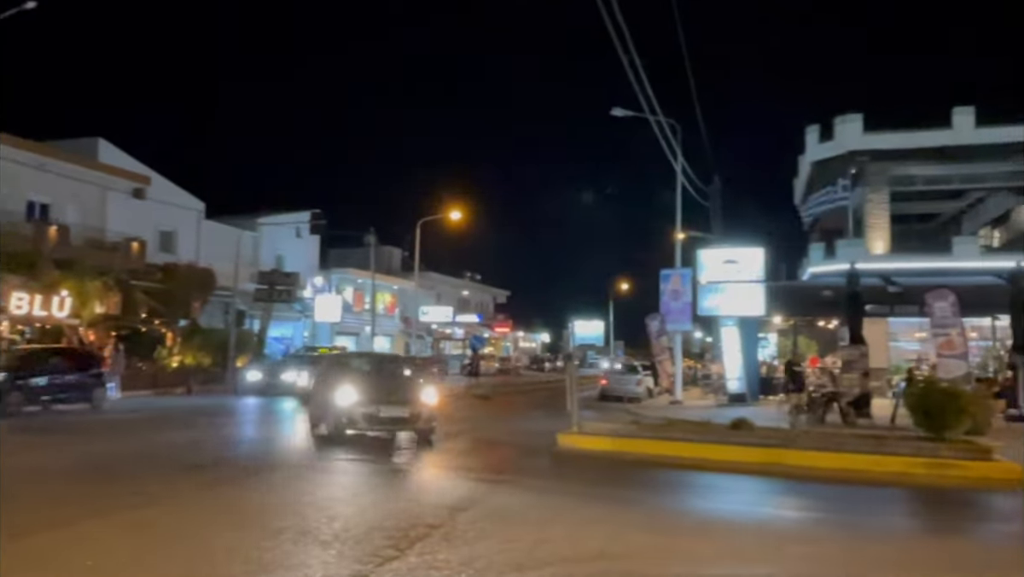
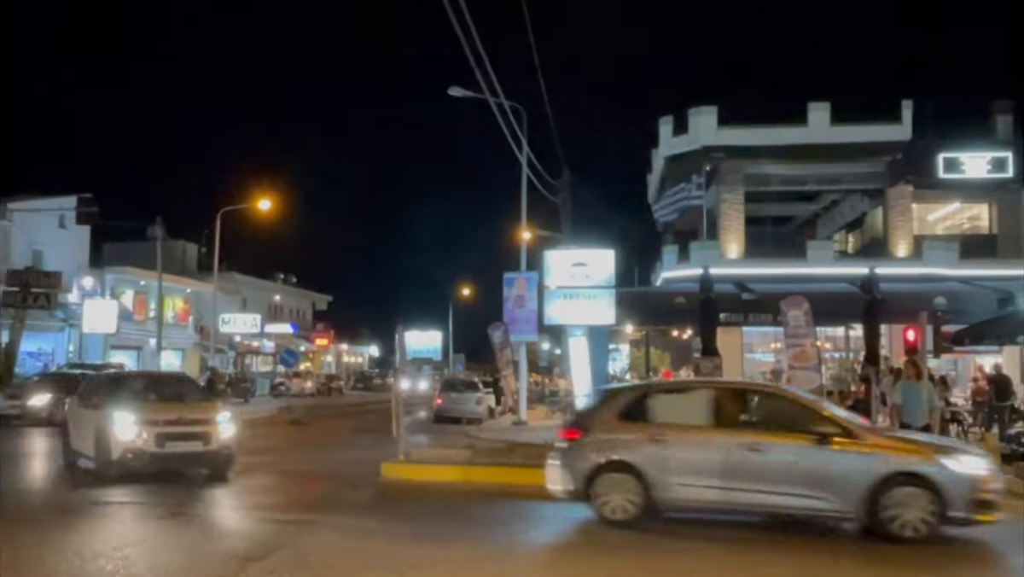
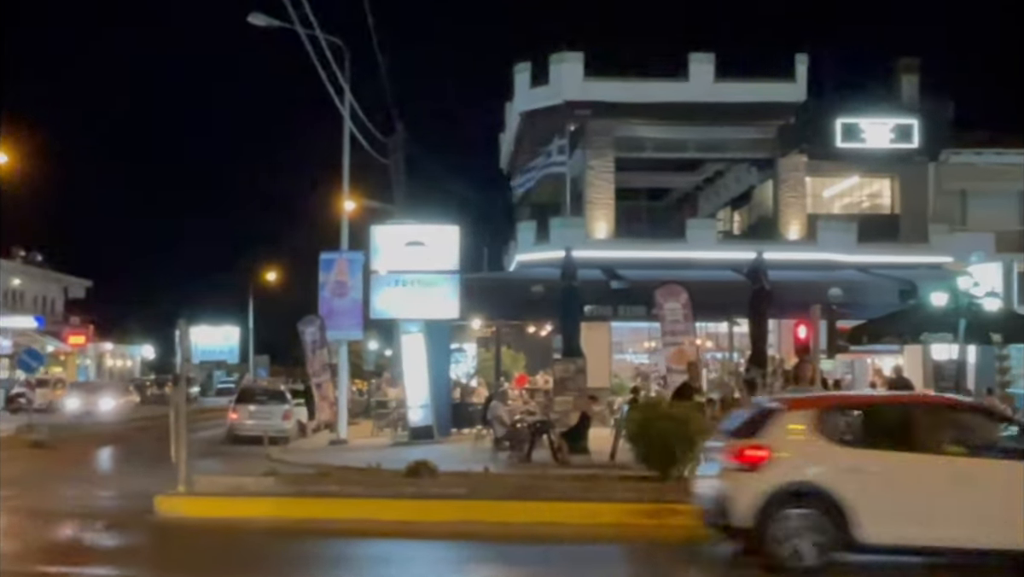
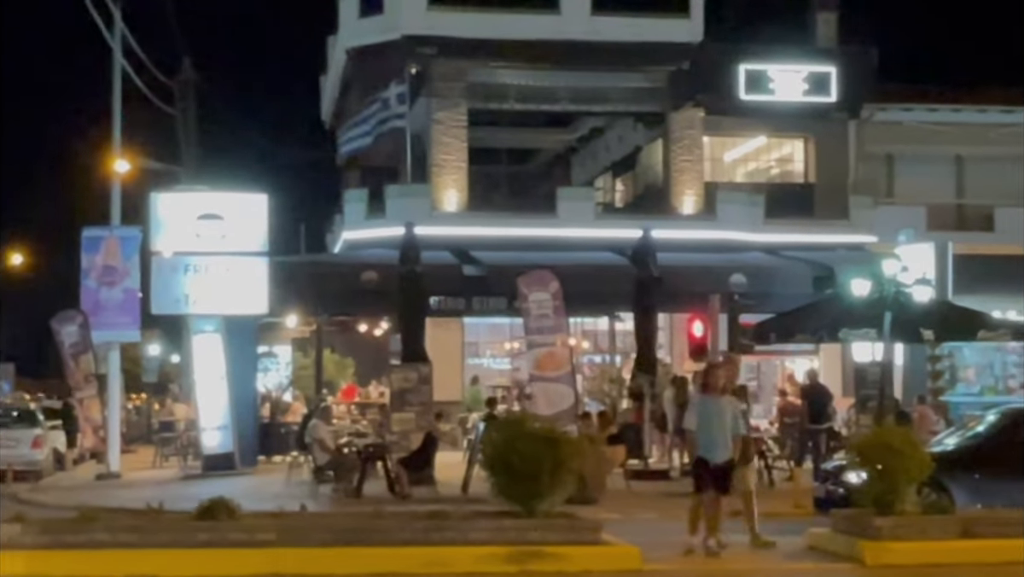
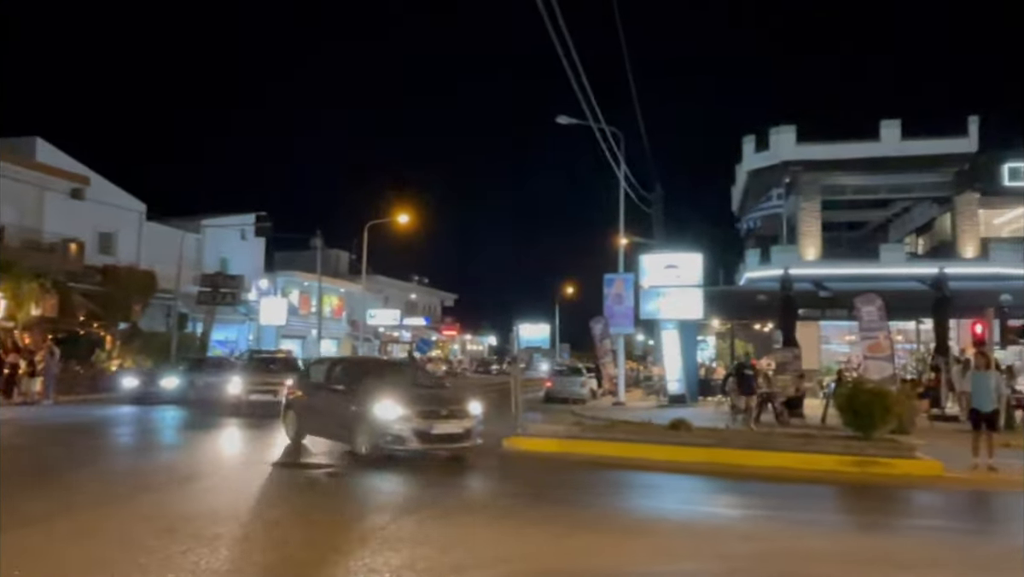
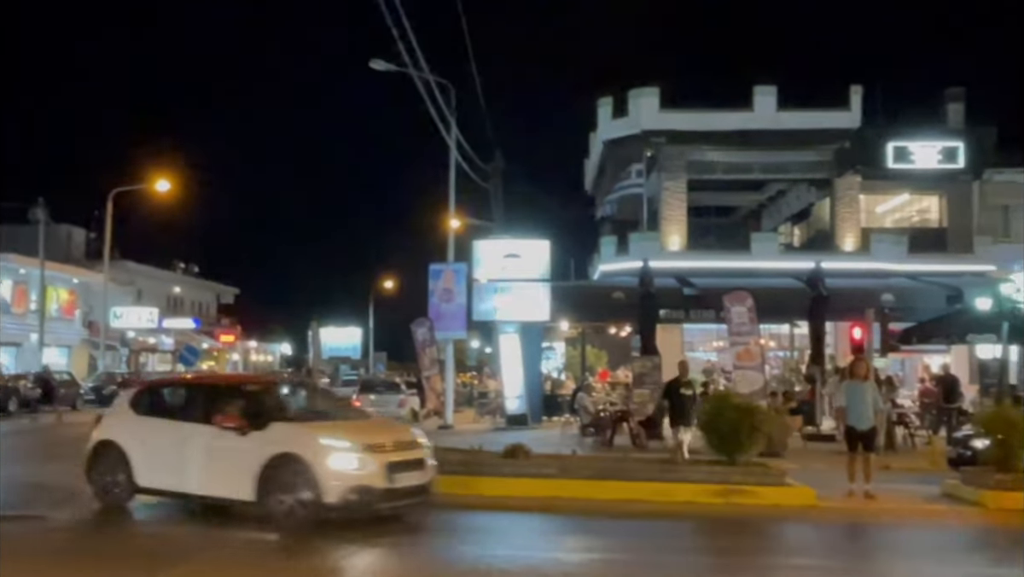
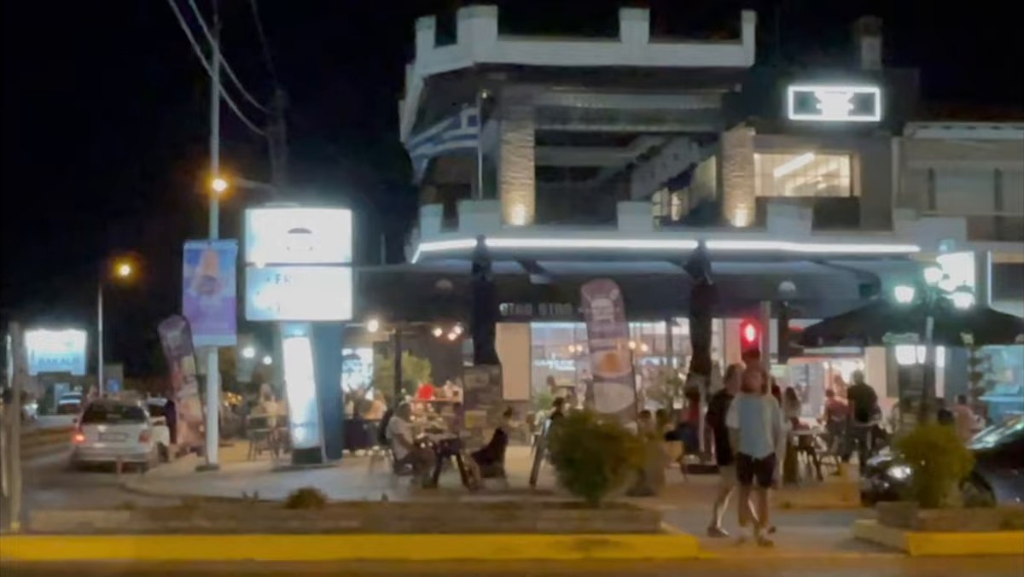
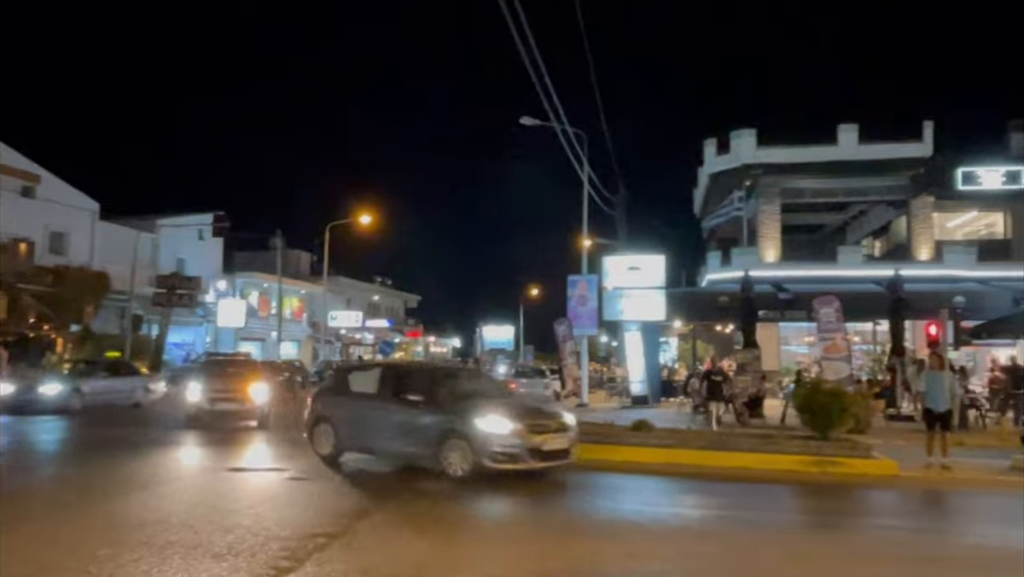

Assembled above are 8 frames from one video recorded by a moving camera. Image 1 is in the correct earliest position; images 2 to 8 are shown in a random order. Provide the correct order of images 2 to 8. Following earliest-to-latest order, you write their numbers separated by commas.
5, 8, 2, 6, 3, 7, 4
